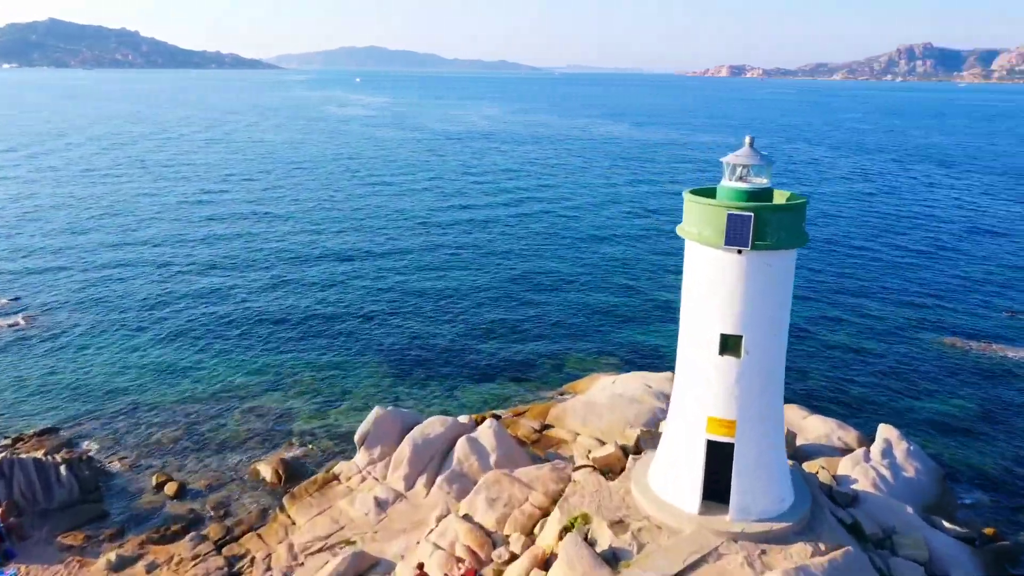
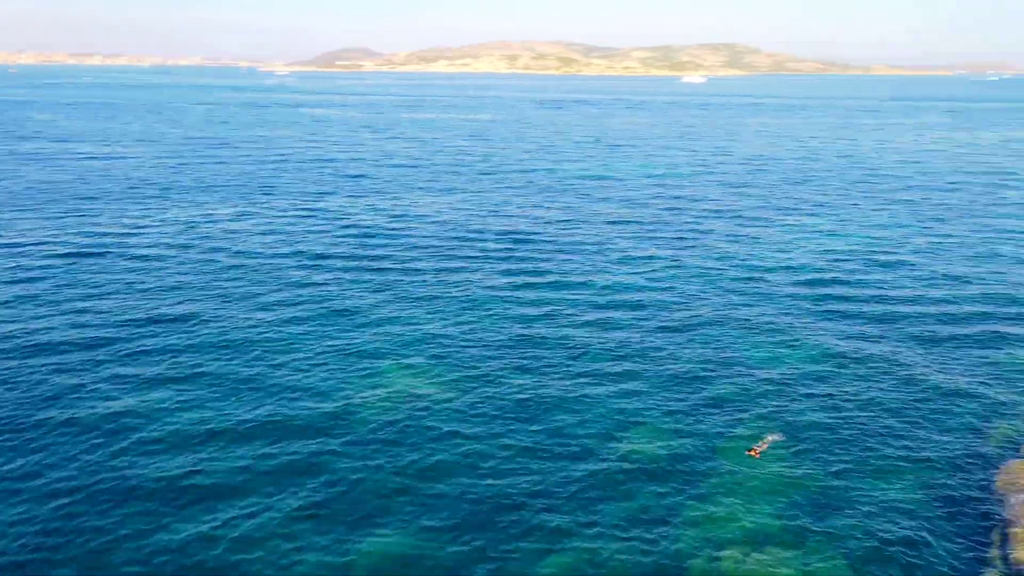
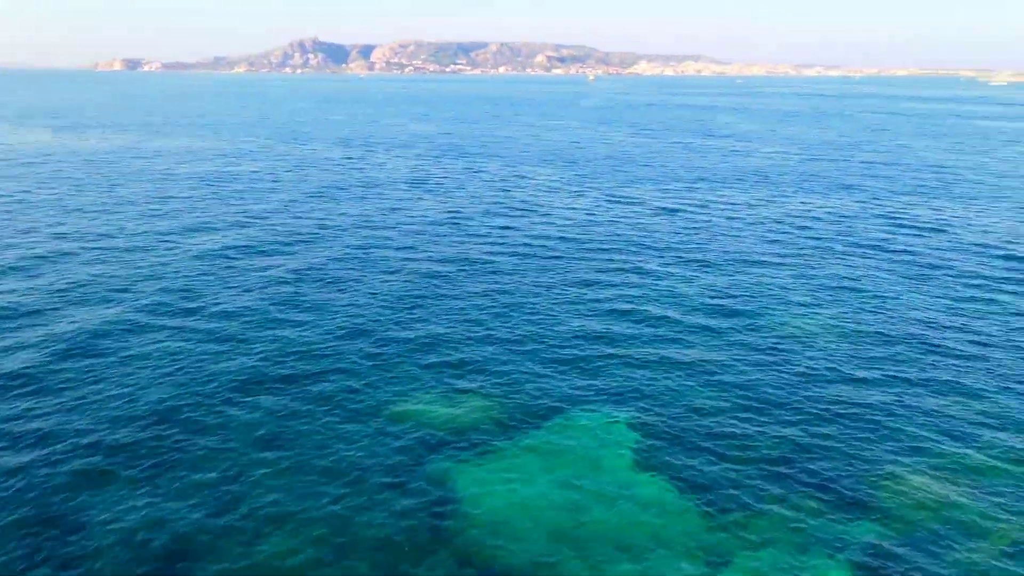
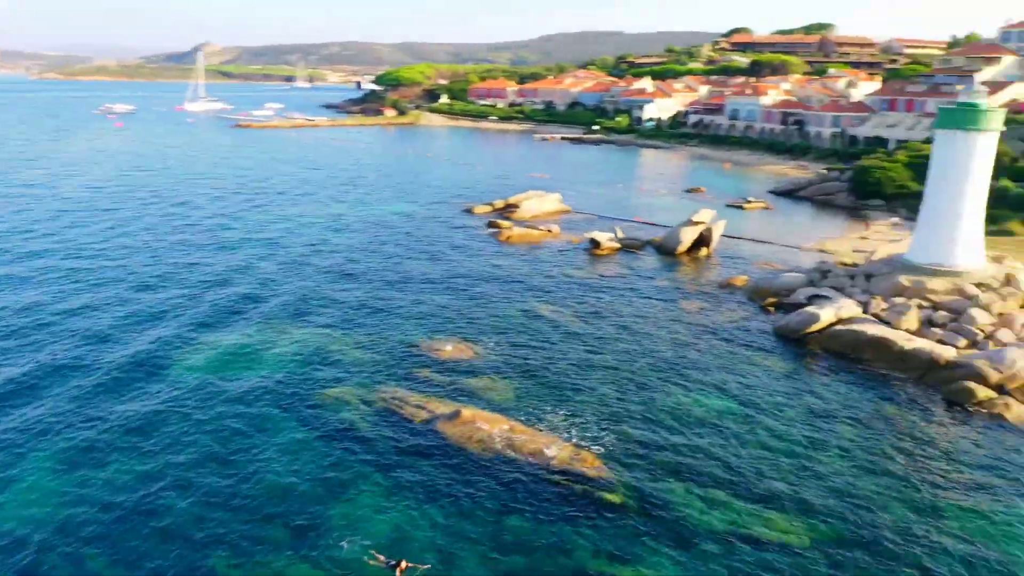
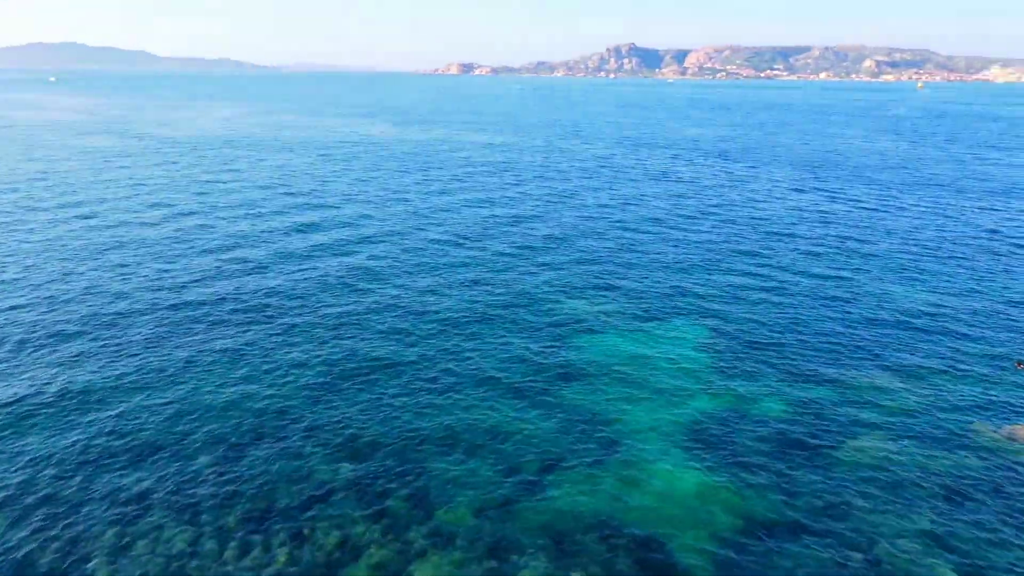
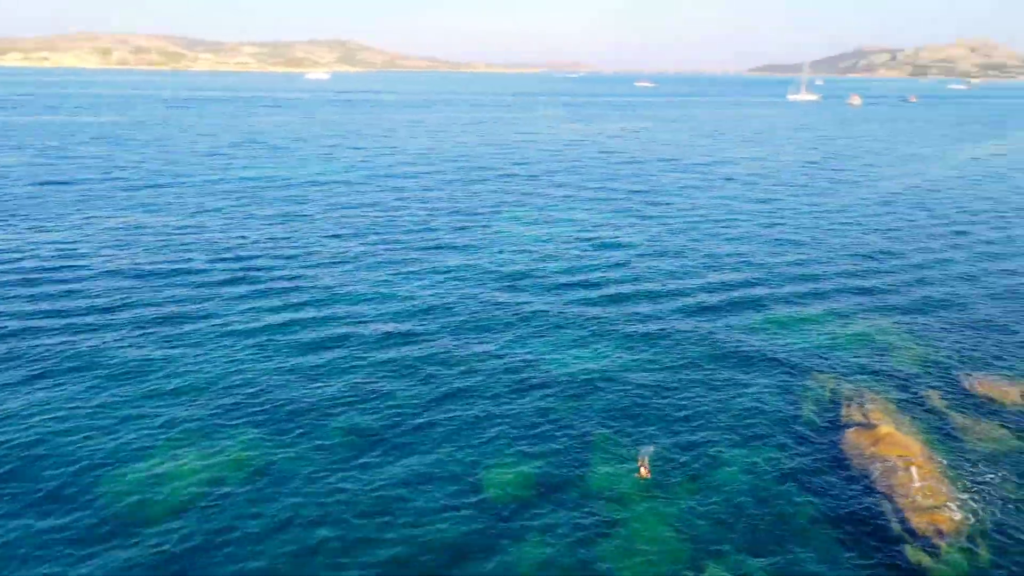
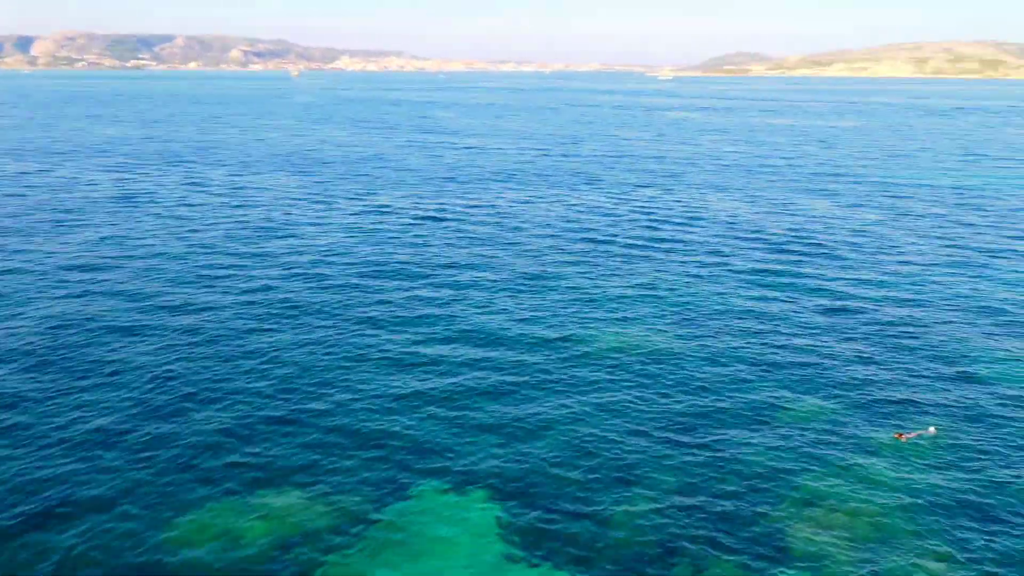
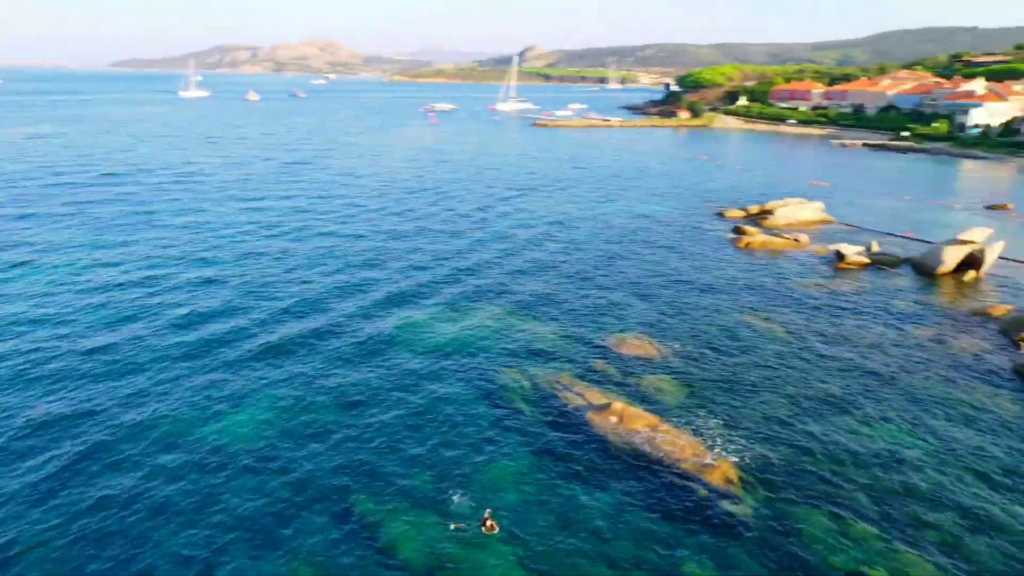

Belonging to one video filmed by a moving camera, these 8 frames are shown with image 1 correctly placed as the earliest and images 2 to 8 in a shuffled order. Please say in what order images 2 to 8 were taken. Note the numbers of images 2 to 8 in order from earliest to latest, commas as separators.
5, 3, 7, 2, 6, 8, 4
